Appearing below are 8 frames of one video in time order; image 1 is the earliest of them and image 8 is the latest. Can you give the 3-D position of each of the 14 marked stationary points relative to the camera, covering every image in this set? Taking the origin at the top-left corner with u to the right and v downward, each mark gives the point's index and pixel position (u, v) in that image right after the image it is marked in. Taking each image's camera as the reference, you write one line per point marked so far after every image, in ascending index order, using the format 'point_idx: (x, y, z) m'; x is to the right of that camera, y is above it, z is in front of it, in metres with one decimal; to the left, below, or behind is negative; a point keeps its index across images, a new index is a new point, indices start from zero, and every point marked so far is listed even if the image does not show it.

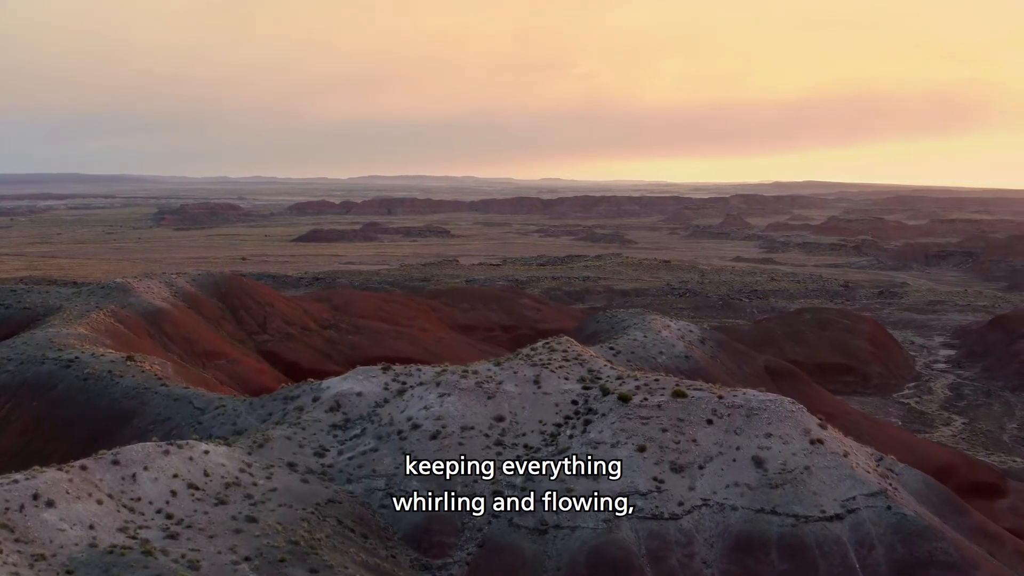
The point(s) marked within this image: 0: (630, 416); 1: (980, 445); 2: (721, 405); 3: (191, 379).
0: (+1.5, -1.6, +9.7) m
1: (+11.5, -4.0, +18.8) m
2: (+2.7, -1.5, +9.6) m
3: (-7.2, -1.9, +17.1) m
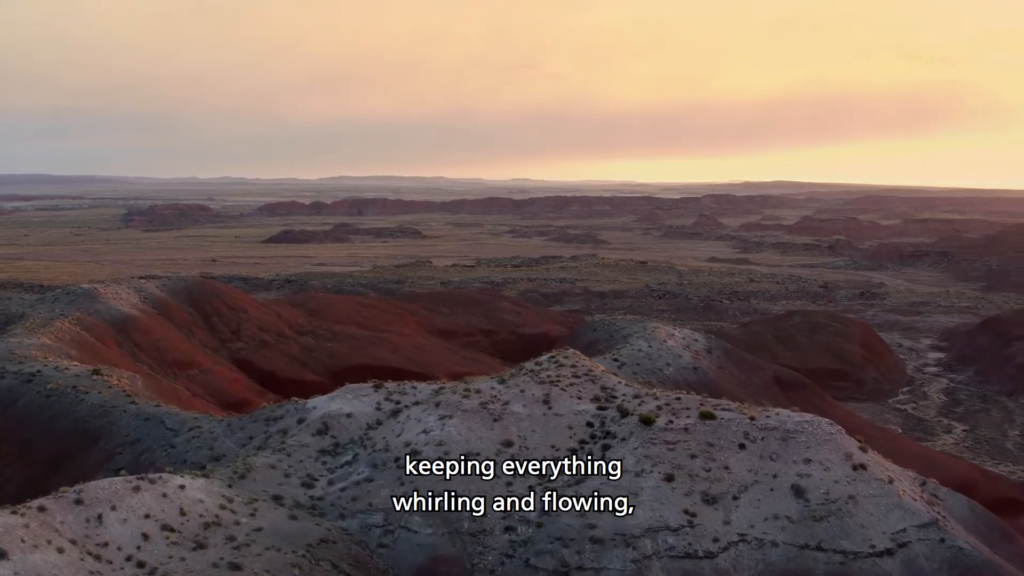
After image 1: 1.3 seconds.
0: (+1.6, -1.8, +8.8) m
1: (+11.3, -4.1, +18.2) m
2: (+2.8, -1.6, +8.8) m
3: (-7.3, -2.1, +15.9) m
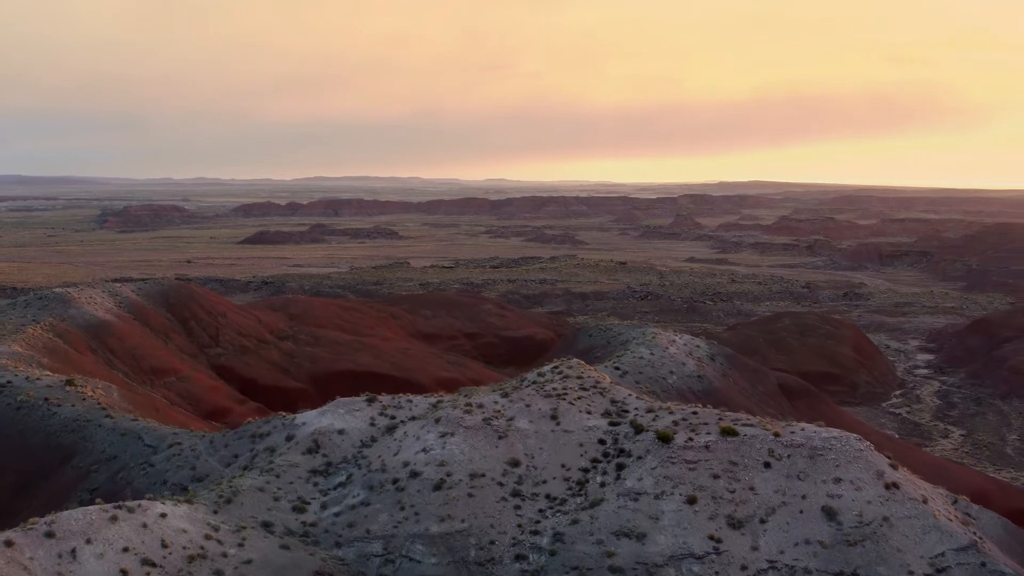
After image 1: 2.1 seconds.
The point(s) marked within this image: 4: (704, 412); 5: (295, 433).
0: (+1.8, -1.9, +8.2) m
1: (+11.2, -4.1, +17.9) m
2: (+2.9, -1.7, +8.3) m
3: (-7.4, -2.2, +15.1) m
4: (+2.3, -1.5, +9.1) m
5: (-3.0, -2.0, +10.6) m
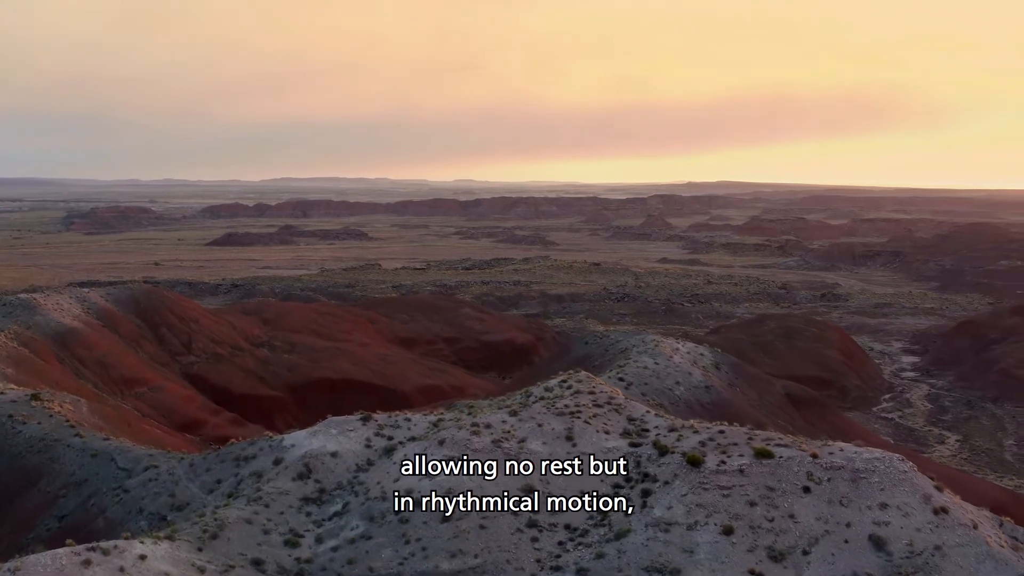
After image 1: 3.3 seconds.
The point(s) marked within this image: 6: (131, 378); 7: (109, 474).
0: (+1.9, -2.0, +7.6) m
1: (+11.0, -4.2, +17.6) m
2: (+3.1, -1.8, +7.7) m
3: (-7.5, -2.4, +14.1) m
4: (+2.5, -1.6, +8.5) m
5: (-2.9, -2.1, +9.7) m
6: (-9.5, -2.2, +19.0) m
7: (-5.8, -2.7, +10.9) m
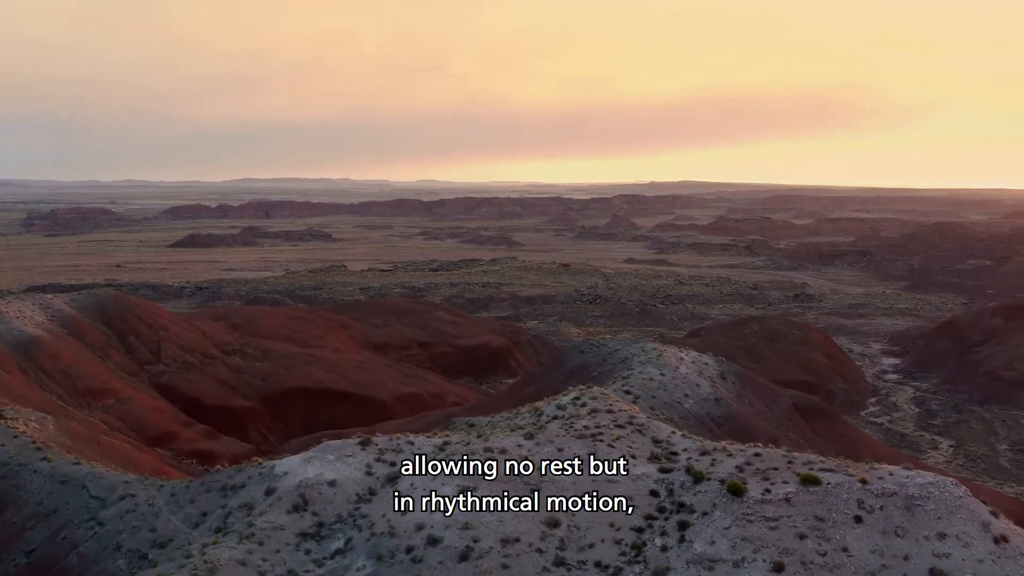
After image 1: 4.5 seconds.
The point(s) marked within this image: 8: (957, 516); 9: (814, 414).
0: (+2.2, -2.1, +7.0) m
1: (+10.8, -4.3, +17.4) m
2: (+3.3, -1.9, +7.1) m
3: (-7.5, -2.6, +13.1) m
4: (+2.7, -1.7, +7.9) m
5: (-2.8, -2.3, +8.9) m
6: (-9.8, -2.4, +17.9) m
7: (-5.7, -2.9, +10.0) m
8: (+4.1, -2.1, +6.9) m
9: (+5.5, -2.3, +13.8) m
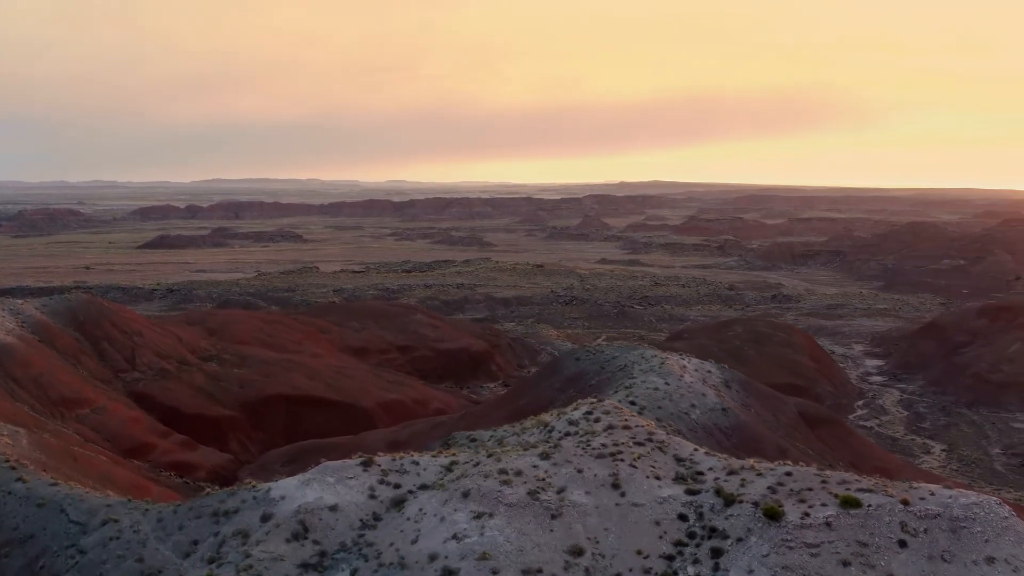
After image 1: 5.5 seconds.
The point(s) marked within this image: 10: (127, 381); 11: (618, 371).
0: (+2.4, -2.2, +6.6) m
1: (+10.7, -4.3, +17.3) m
2: (+3.5, -2.0, +6.7) m
3: (-7.5, -2.8, +12.3) m
4: (+2.8, -1.8, +7.5) m
5: (-2.6, -2.4, +8.3) m
6: (-10.0, -2.6, +17.1) m
7: (-5.6, -3.0, +9.3) m
8: (+4.3, -2.2, +6.6) m
9: (+5.5, -2.4, +13.5) m
10: (-10.2, -2.6, +20.1) m
11: (+2.0, -1.5, +14.1) m
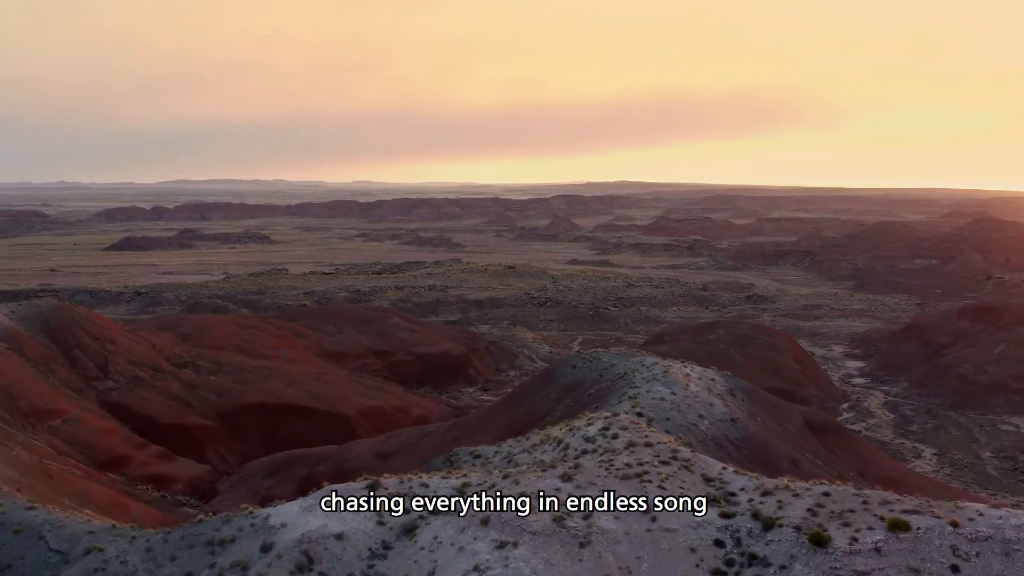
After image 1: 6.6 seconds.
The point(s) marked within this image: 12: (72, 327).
0: (+2.6, -2.3, +6.2) m
1: (+10.5, -4.4, +17.2) m
2: (+3.8, -2.1, +6.4) m
3: (-7.5, -2.9, +11.5) m
4: (+3.1, -1.9, +7.1) m
5: (-2.4, -2.6, +7.7) m
6: (-10.1, -2.8, +16.2) m
7: (-5.4, -3.2, +8.6) m
8: (+4.5, -2.3, +6.3) m
9: (+5.4, -2.5, +13.3) m
10: (-10.5, -2.8, +19.2) m
11: (+1.9, -1.7, +13.7) m
12: (-11.8, -1.2, +20.2) m
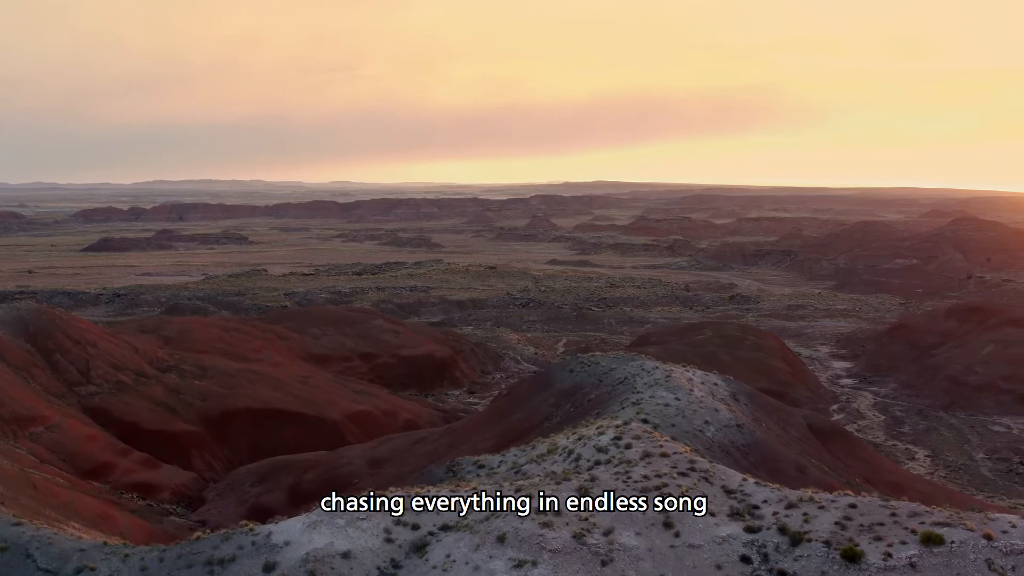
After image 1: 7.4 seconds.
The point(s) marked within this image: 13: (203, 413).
0: (+2.8, -2.4, +6.0) m
1: (+10.4, -4.4, +17.2) m
2: (+4.0, -2.2, +6.2) m
3: (-7.4, -3.0, +11.0) m
4: (+3.2, -2.0, +6.9) m
5: (-2.3, -2.7, +7.4) m
6: (-10.2, -2.9, +15.6) m
7: (-5.3, -3.2, +8.1) m
8: (+4.7, -2.3, +6.1) m
9: (+5.4, -2.5, +13.1) m
10: (-10.6, -2.9, +18.6) m
11: (+1.9, -1.7, +13.5) m
12: (-12.0, -1.3, +19.6) m
13: (-7.9, -3.4, +19.5) m
